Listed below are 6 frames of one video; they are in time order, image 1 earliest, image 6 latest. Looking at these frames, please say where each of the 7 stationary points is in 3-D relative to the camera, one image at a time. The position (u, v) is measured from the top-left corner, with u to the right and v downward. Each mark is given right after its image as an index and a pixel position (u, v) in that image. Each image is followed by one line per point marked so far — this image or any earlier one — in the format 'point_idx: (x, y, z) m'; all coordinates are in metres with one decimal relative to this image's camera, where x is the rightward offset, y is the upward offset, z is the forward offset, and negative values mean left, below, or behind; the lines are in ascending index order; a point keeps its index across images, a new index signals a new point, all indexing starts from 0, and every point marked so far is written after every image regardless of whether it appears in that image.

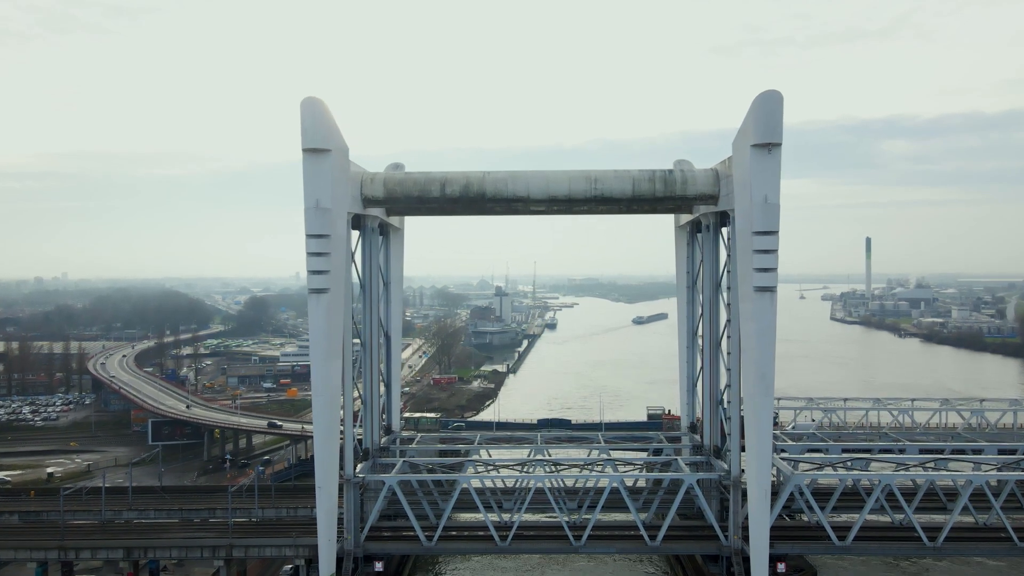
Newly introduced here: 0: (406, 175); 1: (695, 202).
0: (-1.5, +1.6, +9.0) m
1: (+2.5, +1.2, +8.9) m
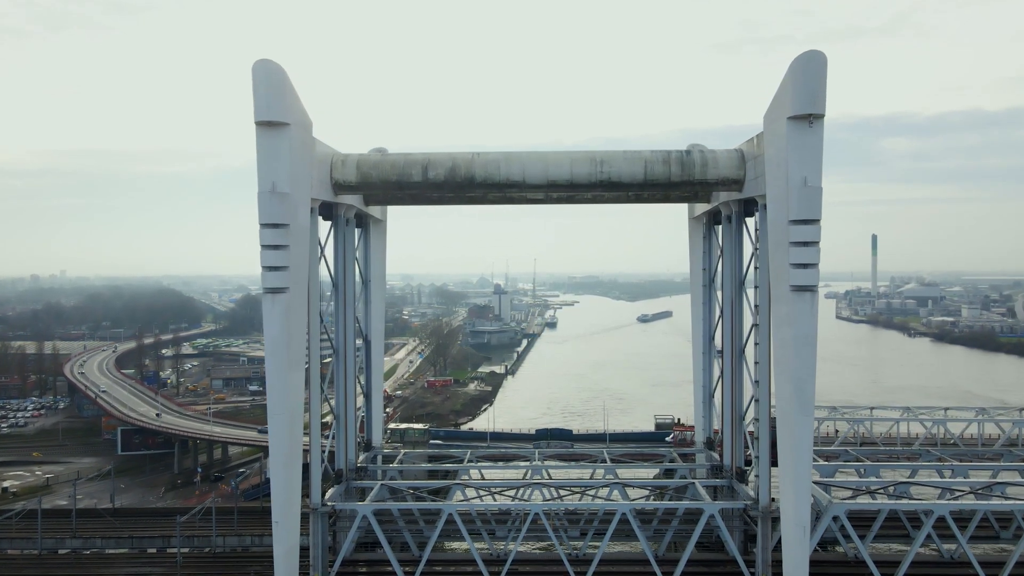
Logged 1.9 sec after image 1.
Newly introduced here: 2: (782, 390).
0: (-1.6, +1.6, +7.8) m
1: (+2.4, +1.2, +7.7) m
2: (+2.7, -1.0, +6.5) m
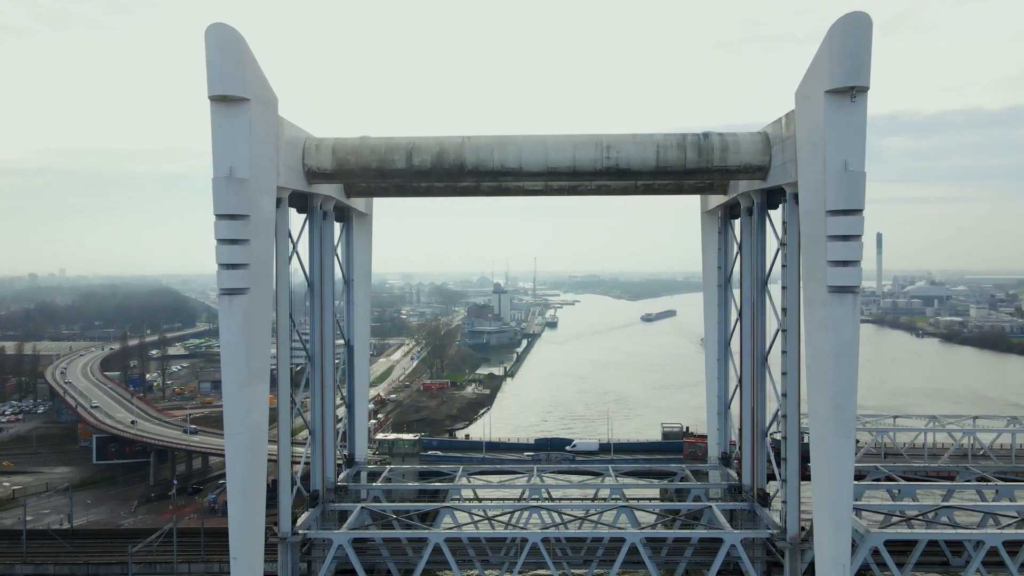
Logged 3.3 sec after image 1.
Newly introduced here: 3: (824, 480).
0: (-1.6, +1.6, +6.9) m
1: (+2.4, +1.2, +6.9) m
2: (+2.7, -1.0, +5.7) m
3: (+2.7, -1.7, +5.6) m
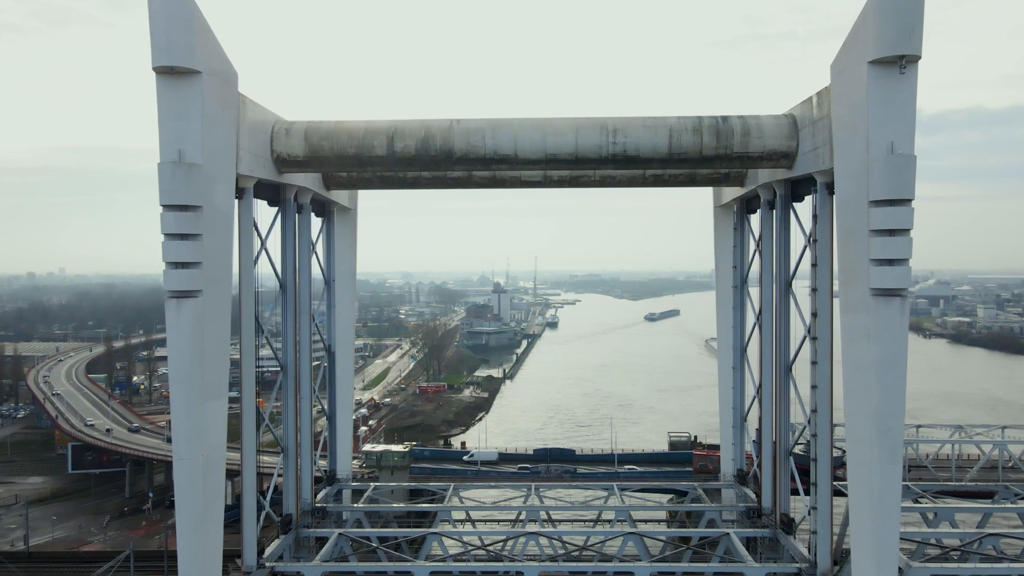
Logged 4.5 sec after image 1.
0: (-1.7, +1.6, +6.2) m
1: (+2.3, +1.2, +6.1) m
2: (+2.6, -1.1, +4.9) m
3: (+2.6, -1.7, +4.8) m
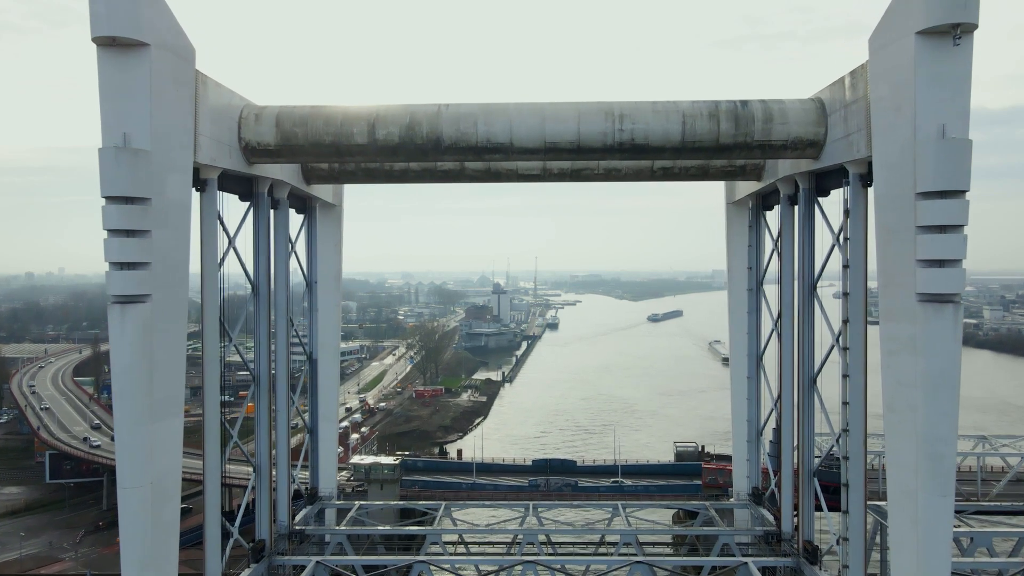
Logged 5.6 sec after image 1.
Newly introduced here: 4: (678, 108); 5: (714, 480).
0: (-1.7, +1.6, +5.6) m
1: (+2.3, +1.1, +5.5) m
2: (+2.6, -1.1, +4.3) m
3: (+2.6, -1.7, +4.2) m
4: (+1.4, +1.5, +5.4) m
5: (+3.1, -3.0, +10.0) m
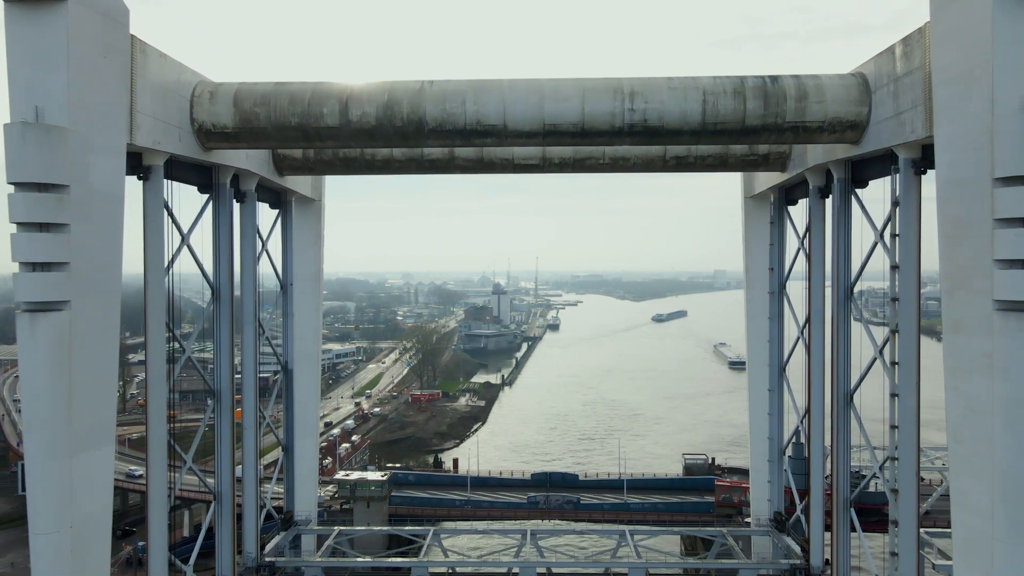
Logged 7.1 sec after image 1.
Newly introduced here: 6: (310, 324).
0: (-1.8, +1.5, +4.9) m
1: (+2.3, +1.1, +4.8) m
2: (+2.5, -1.1, +3.6) m
3: (+2.6, -1.7, +3.5) m
4: (+1.3, +1.5, +4.7) m
5: (+3.1, -3.0, +9.3) m
6: (-2.2, -0.4, +7.0) m
